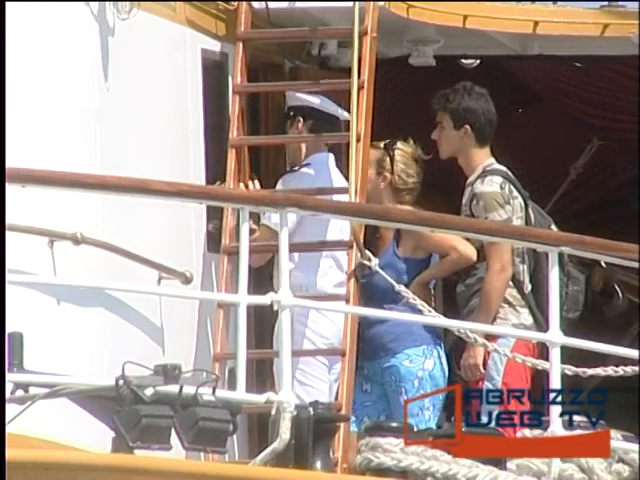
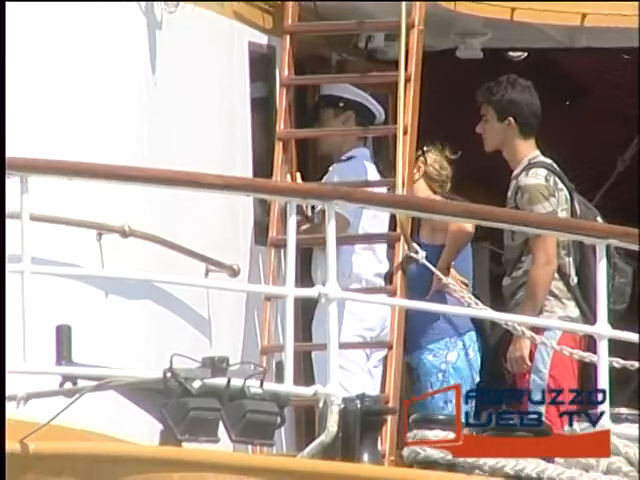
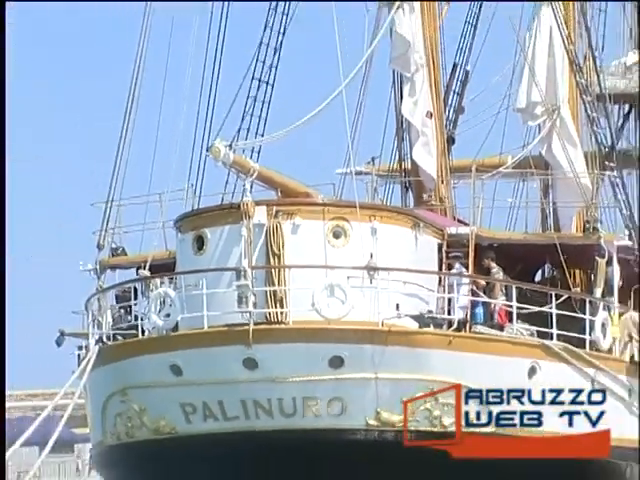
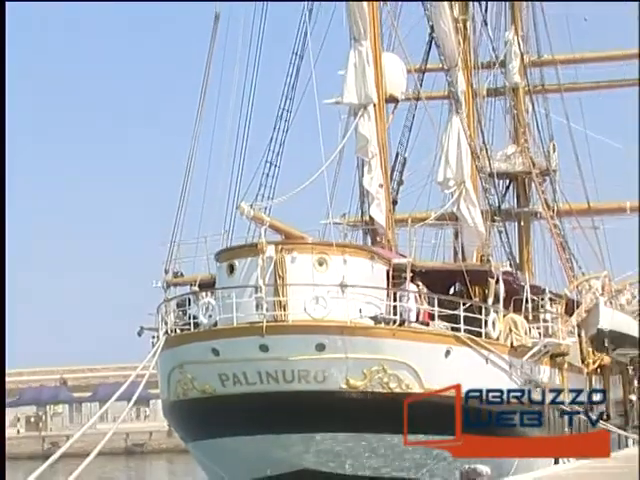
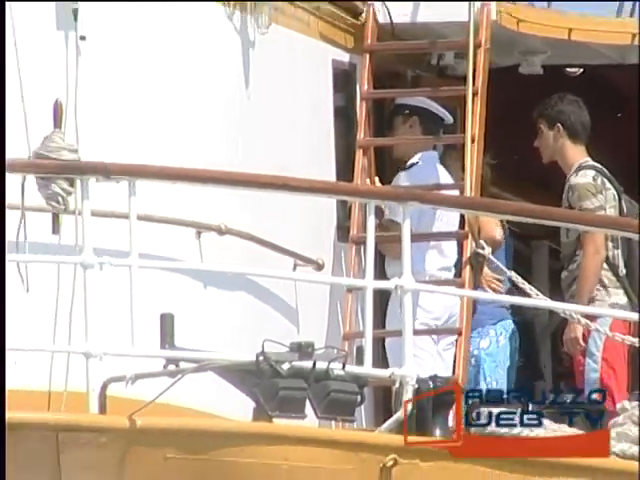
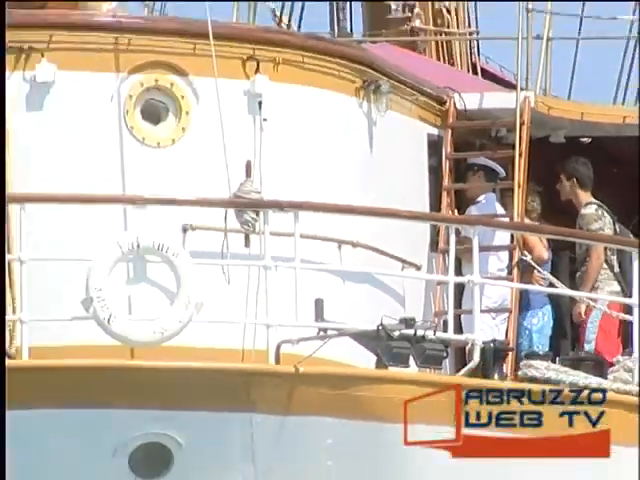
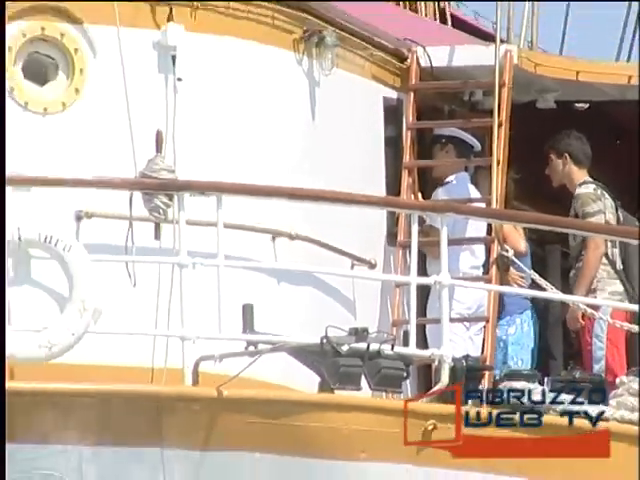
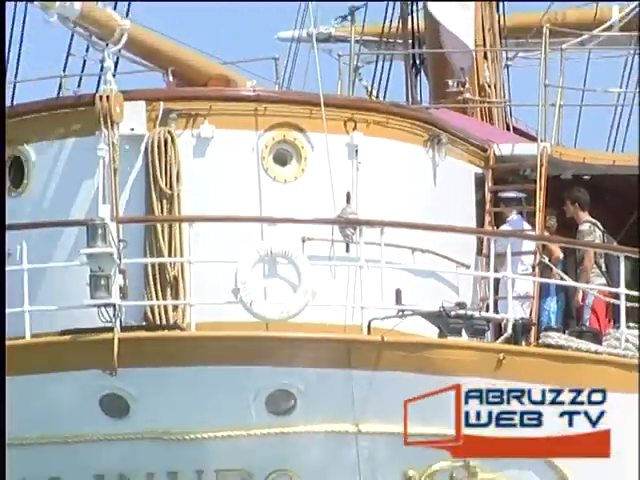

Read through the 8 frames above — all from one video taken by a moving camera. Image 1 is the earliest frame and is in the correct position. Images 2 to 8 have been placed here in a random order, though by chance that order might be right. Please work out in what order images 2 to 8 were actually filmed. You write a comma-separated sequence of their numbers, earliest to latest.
2, 5, 7, 6, 8, 3, 4
